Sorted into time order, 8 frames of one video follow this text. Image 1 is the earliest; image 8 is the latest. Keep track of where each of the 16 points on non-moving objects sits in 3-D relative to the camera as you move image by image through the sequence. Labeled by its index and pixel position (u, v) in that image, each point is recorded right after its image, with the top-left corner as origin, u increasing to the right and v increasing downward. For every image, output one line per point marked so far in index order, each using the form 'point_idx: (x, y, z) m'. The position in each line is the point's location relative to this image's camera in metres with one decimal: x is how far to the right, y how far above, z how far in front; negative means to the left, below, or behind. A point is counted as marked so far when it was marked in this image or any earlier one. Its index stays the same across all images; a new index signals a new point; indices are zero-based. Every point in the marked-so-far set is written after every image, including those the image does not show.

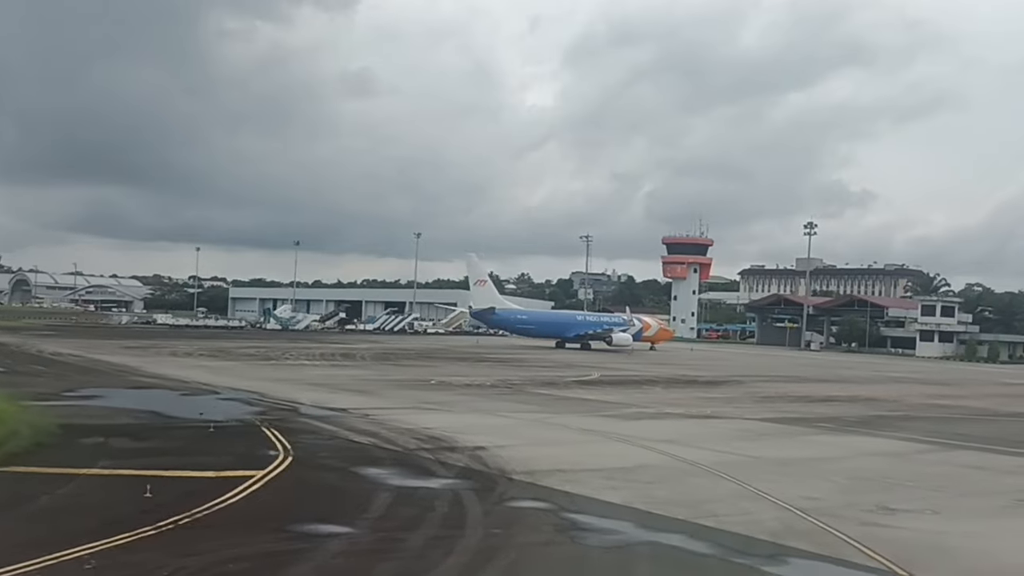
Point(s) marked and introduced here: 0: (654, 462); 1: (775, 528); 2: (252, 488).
0: (+2.7, -3.3, +19.4) m
1: (+3.5, -3.2, +13.8) m
2: (-3.9, -3.0, +15.3) m
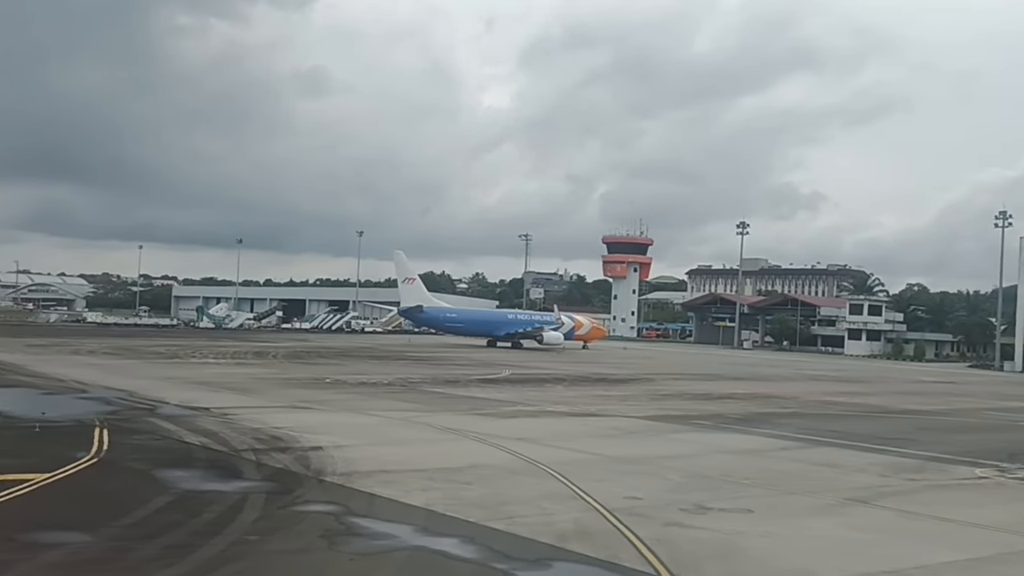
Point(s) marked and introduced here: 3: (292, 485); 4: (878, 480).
0: (-0.4, -3.1, +18.7) m
1: (+0.6, -3.1, +13.0) m
2: (-6.8, -2.8, +14.3) m
3: (-3.3, -3.0, +15.7) m
4: (+6.7, -3.5, +19.1) m
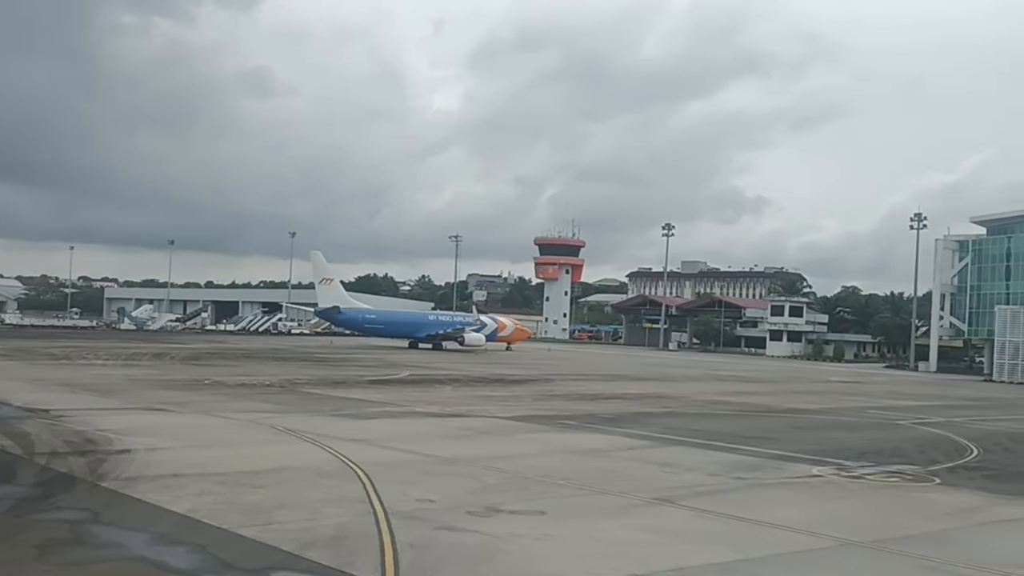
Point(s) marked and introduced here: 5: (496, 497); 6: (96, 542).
0: (-3.6, -3.0, +17.8) m
1: (-2.3, -3.0, +12.2) m
2: (-9.8, -2.7, +13.1) m
3: (-6.4, -2.9, +14.7) m
4: (+3.5, -3.4, +18.6) m
5: (-0.2, -3.1, +15.5) m
6: (-4.7, -2.9, +11.8) m
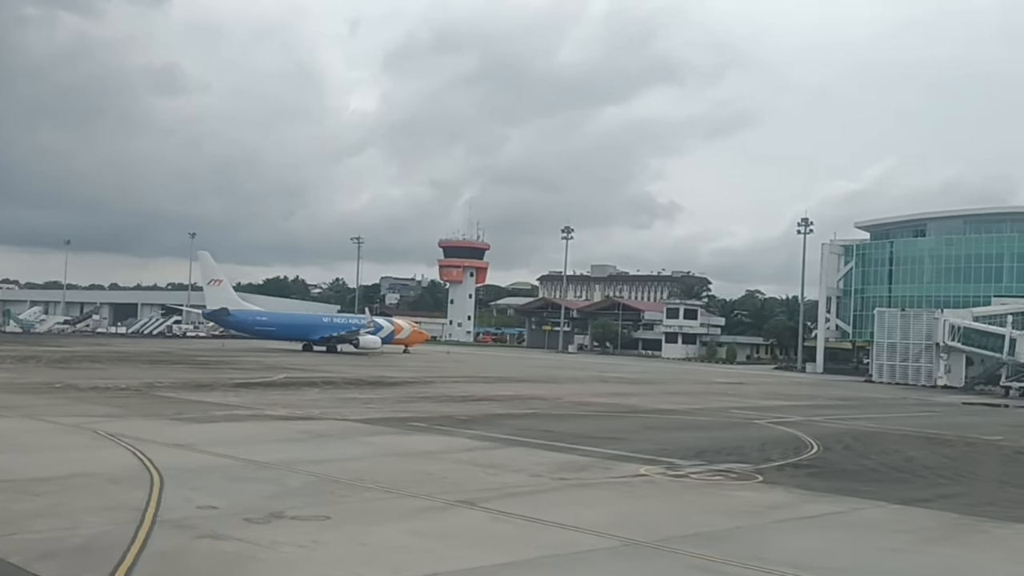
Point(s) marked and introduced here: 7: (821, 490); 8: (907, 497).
0: (-6.8, -3.0, +16.9) m
1: (-5.1, -2.9, +11.5) m
2: (-12.6, -2.6, +11.8) m
3: (-9.4, -2.8, +13.6) m
4: (+0.2, -3.4, +18.2) m
5: (-3.2, -3.1, +14.9) m
6: (-7.4, -2.8, +10.8) m
7: (+5.5, -3.6, +18.5) m
8: (+6.8, -3.6, +17.9) m
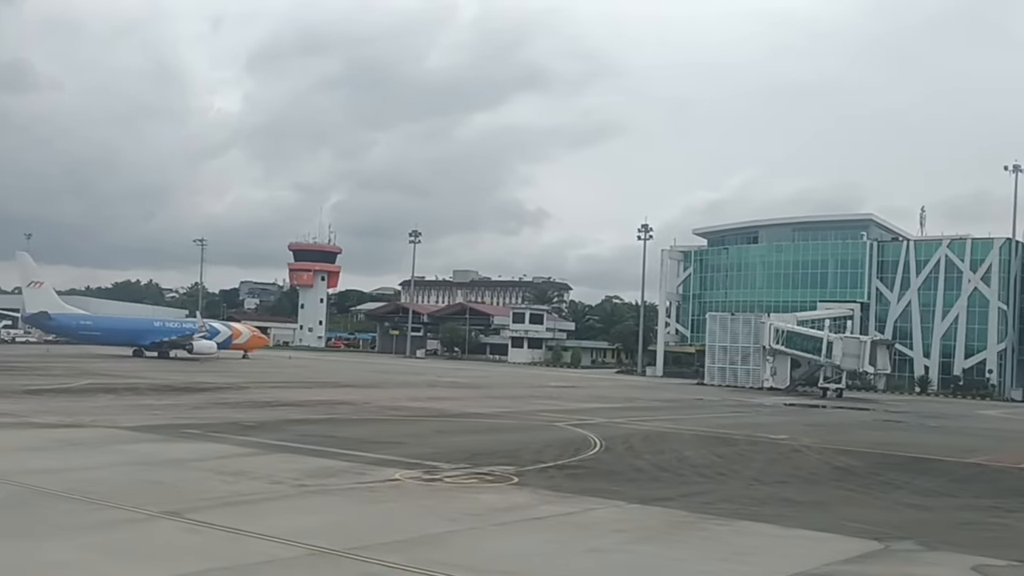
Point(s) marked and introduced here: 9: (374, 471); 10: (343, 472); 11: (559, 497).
0: (-11.0, -2.9, +15.2) m
1: (-8.6, -2.8, +10.0) m
2: (-16.1, -2.5, +9.3) m
3: (-13.1, -2.7, +11.5) m
4: (-4.2, -3.4, +17.3) m
5: (-7.2, -3.0, +13.6) m
6: (-10.9, -2.7, +9.0) m
7: (+1.0, -3.6, +18.2) m
8: (+2.4, -3.6, +17.8) m
9: (-2.6, -3.5, +19.6) m
10: (-3.1, -3.5, +19.4) m
11: (+0.8, -3.5, +17.3) m
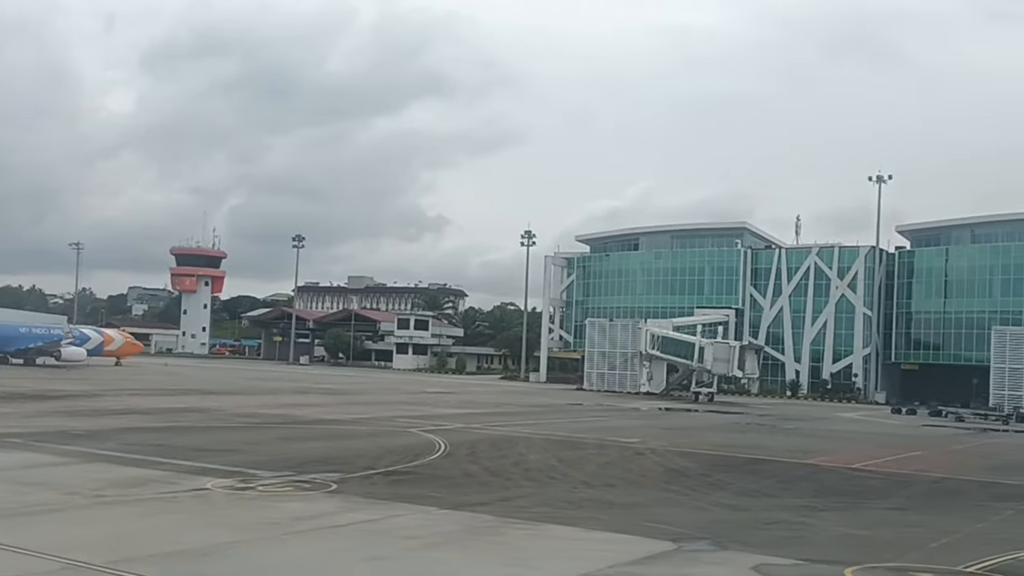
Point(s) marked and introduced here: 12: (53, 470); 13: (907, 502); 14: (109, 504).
0: (-13.9, -2.8, +13.6) m
1: (-11.0, -2.7, +8.6) m
2: (-18.4, -2.4, +7.3) m
3: (-15.7, -2.6, +9.7) m
4: (-7.3, -3.3, +16.4) m
5: (-10.0, -3.0, +12.3) m
6: (-13.2, -2.6, +7.5) m
7: (-2.2, -3.6, +17.7) m
8: (-0.8, -3.6, +17.4) m
9: (-6.0, -3.5, +18.8) m
10: (-6.4, -3.5, +18.5) m
11: (-2.3, -3.5, +16.8) m
12: (-8.6, -3.4, +19.4) m
13: (+7.6, -4.1, +20.0) m
14: (-6.3, -3.4, +16.0) m
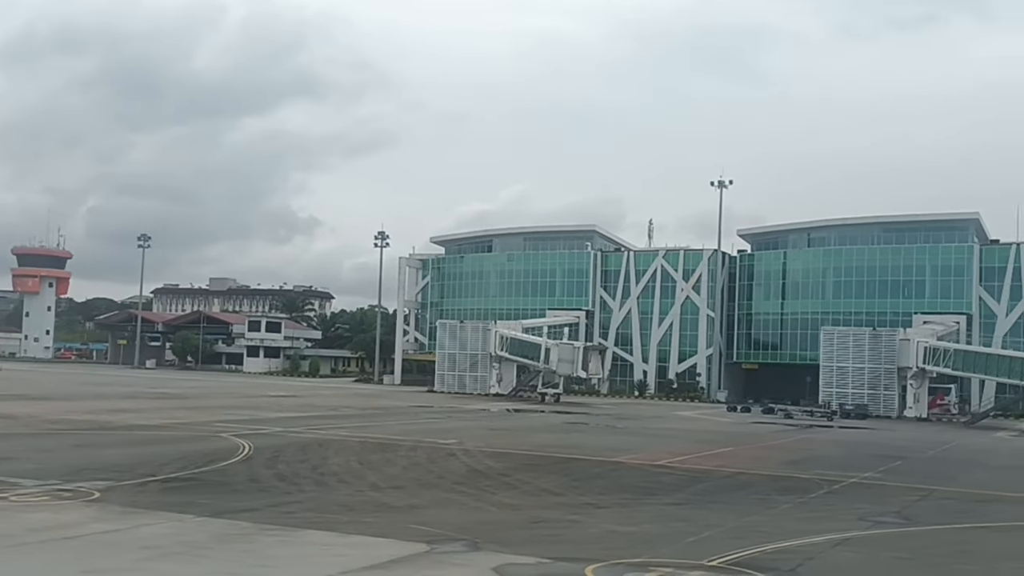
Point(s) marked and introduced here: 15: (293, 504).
0: (-17.1, -2.8, +11.4) m
1: (-13.7, -2.6, +6.8) m
2: (-20.9, -2.3, +4.6) m
3: (-18.4, -2.5, +7.4) m
4: (-10.9, -3.3, +15.0) m
5: (-13.1, -2.9, +10.7) m
6: (-15.7, -2.5, +5.5) m
7: (-6.0, -3.6, +17.0) m
8: (-4.6, -3.6, +16.8) m
9: (-9.9, -3.5, +17.5) m
10: (-10.3, -3.4, +17.2) m
11: (-6.0, -3.5, +16.1) m
12: (-12.6, -3.4, +17.8) m
13: (+3.5, -4.1, +20.3) m
14: (-9.8, -3.3, +14.8) m
15: (-3.7, -3.7, +17.6) m
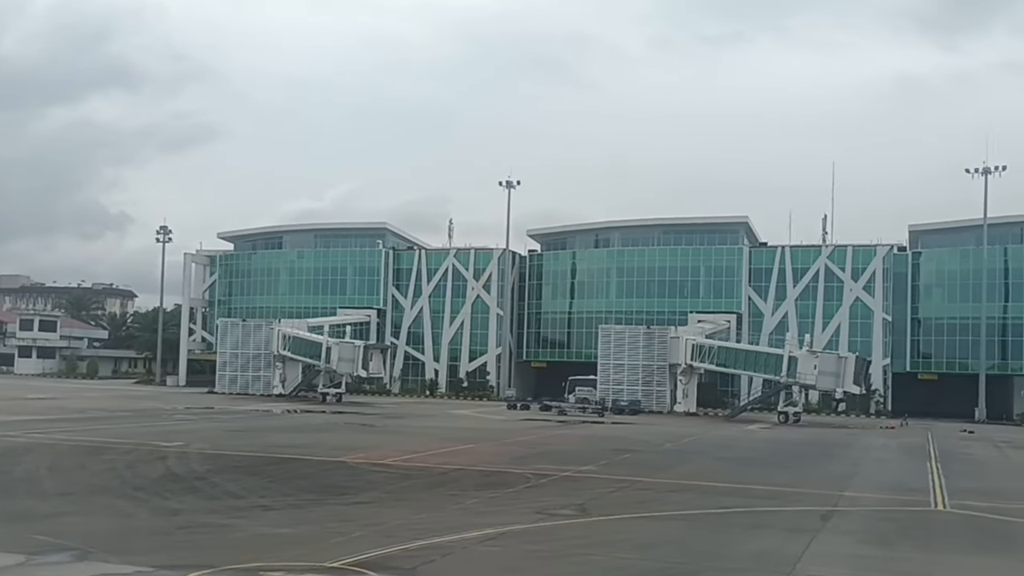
0: (-21.4, -2.5, +7.6) m
1: (-17.2, -2.4, +3.7) m
2: (-23.9, -2.0, +0.3) m
3: (-22.0, -2.3, +3.5) m
4: (-15.9, -3.1, +12.2) m
5: (-17.2, -2.7, +7.6) m
6: (-18.9, -2.3, +2.0) m
7: (-11.4, -3.4, +14.9) m
8: (-9.9, -3.4, +15.0) m
9: (-15.2, -3.3, +14.9) m
10: (-15.6, -3.2, +14.5) m
11: (-11.2, -3.3, +14.0) m
12: (-17.9, -3.2, +14.7) m
13: (-2.5, -4.0, +19.8) m
14: (-14.7, -3.1, +12.2) m
15: (-9.1, -3.5, +16.0) m
